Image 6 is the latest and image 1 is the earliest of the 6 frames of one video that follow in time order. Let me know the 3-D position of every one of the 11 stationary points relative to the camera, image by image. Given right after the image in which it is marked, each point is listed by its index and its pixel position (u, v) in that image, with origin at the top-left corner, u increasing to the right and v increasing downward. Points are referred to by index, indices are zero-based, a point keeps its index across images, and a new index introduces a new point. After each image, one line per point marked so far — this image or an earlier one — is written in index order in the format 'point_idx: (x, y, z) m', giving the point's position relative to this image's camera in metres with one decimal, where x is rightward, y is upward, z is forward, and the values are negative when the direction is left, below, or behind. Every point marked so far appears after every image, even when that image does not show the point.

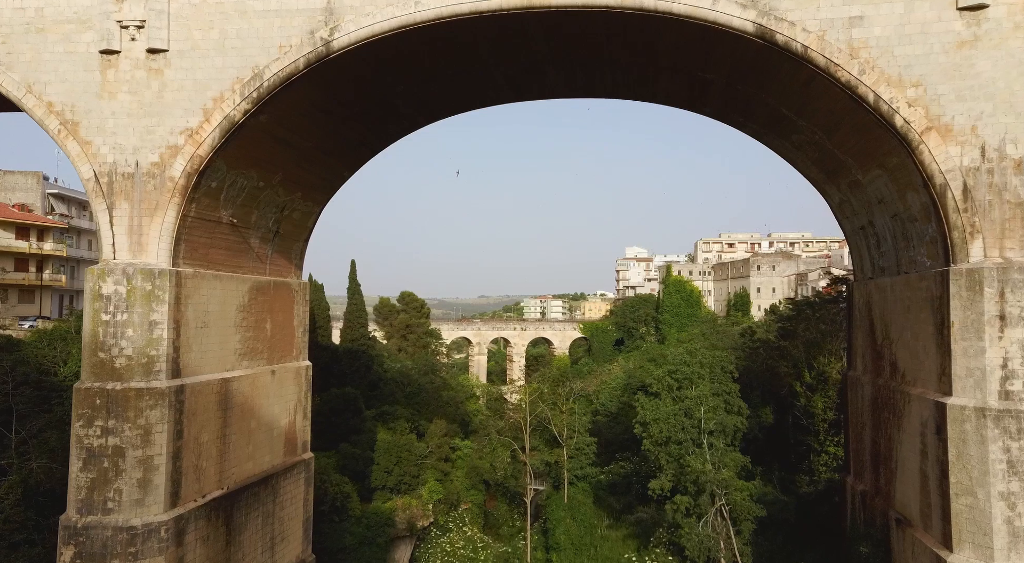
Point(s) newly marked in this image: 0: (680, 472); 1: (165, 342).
0: (+3.0, -3.3, +10.5) m
1: (-3.8, -0.7, +6.7) m
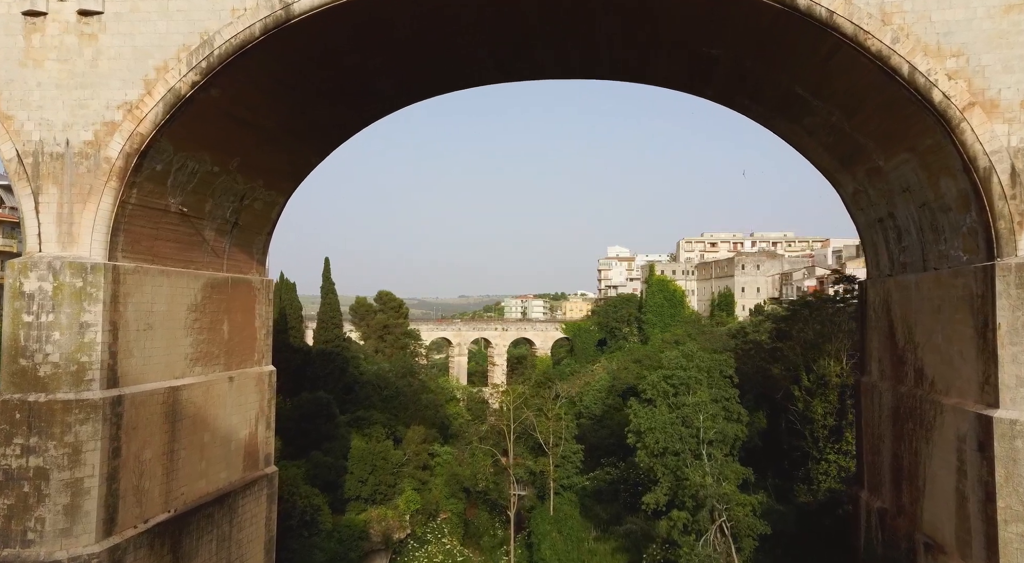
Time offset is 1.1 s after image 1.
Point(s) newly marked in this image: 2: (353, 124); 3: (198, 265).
0: (+2.7, -3.3, +9.9) m
1: (-3.9, -0.6, +5.8) m
2: (-2.1, +2.1, +8.2) m
3: (-3.8, +0.2, +7.5) m
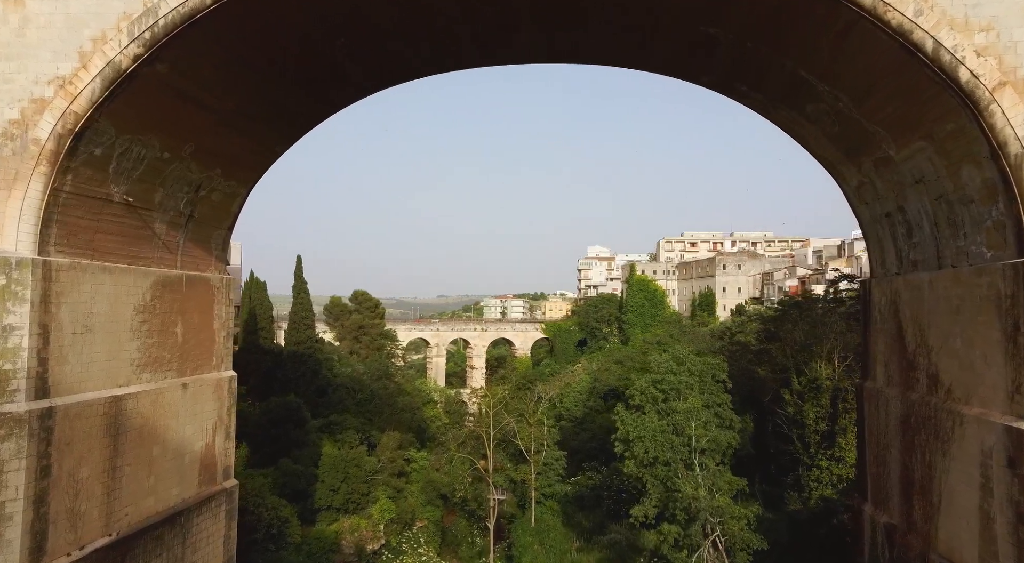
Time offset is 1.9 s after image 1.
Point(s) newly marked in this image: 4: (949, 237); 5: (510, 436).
0: (+2.4, -3.3, +9.5) m
1: (-4.1, -0.6, +5.2) m
2: (-2.3, +2.1, +7.5) m
3: (-4.0, +0.2, +6.8) m
4: (+3.5, +0.4, +4.9) m
5: (-0.1, -3.8, +15.0) m
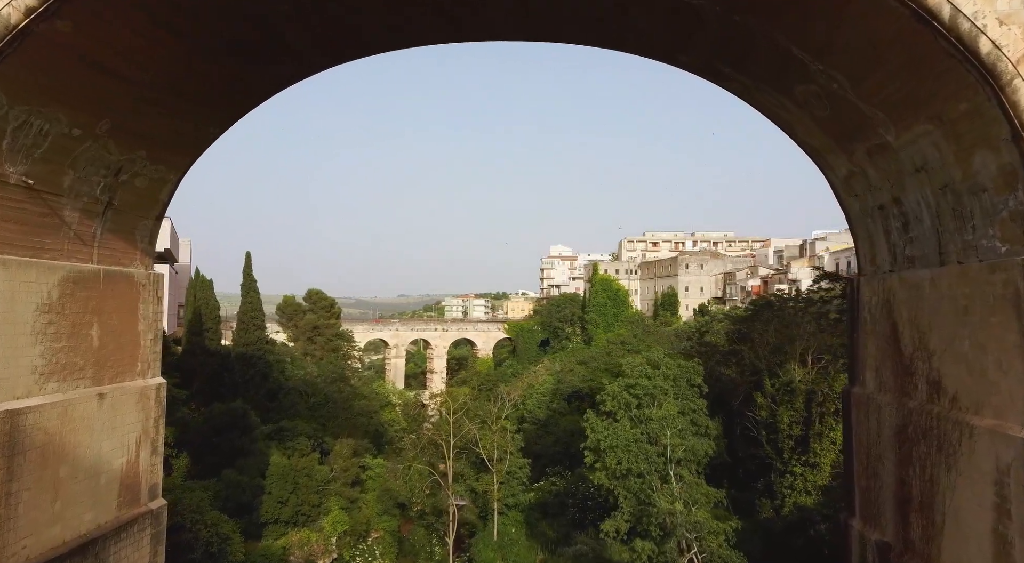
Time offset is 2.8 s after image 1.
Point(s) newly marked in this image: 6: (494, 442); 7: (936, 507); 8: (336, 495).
0: (+1.8, -3.3, +9.0) m
1: (-4.3, -0.5, +4.3) m
2: (-2.7, +2.1, +6.8) m
3: (-4.4, +0.3, +6.0) m
4: (+3.2, +0.4, +4.5) m
5: (-1.0, -3.7, +14.4) m
6: (-0.4, -3.6, +13.8) m
7: (+3.1, -1.7, +4.6) m
8: (-3.9, -4.8, +13.8) m
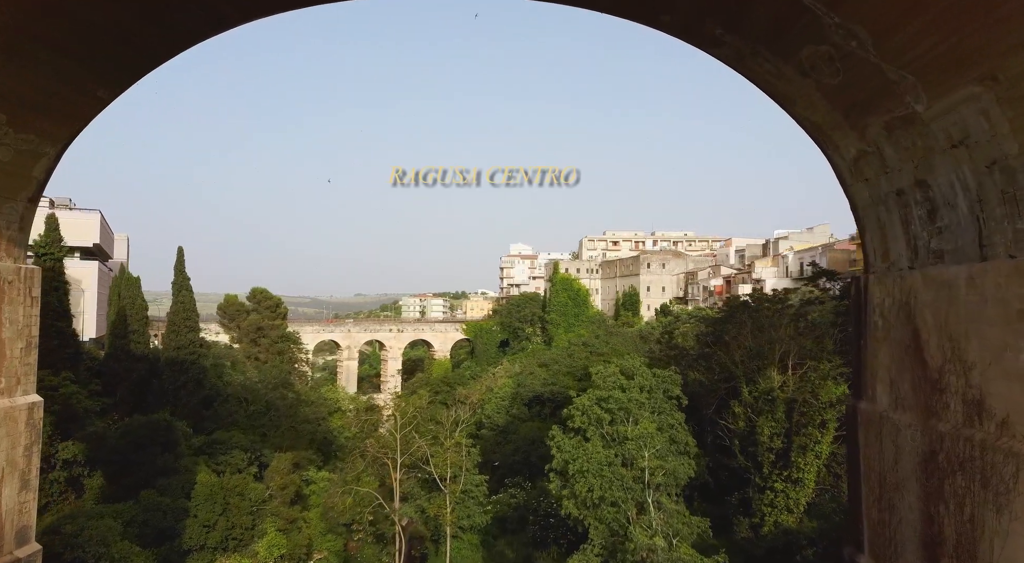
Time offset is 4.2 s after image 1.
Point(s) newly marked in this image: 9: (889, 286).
0: (+1.2, -3.2, +8.1) m
1: (-4.6, -0.5, +3.0) m
2: (-3.1, +2.2, +5.5) m
3: (-4.8, +0.3, +4.6) m
4: (+2.9, +0.4, +3.7) m
5: (-1.9, -3.7, +13.3) m
6: (-1.3, -3.5, +12.8) m
7: (+2.8, -1.6, +3.8) m
8: (-4.8, -4.7, +12.5) m
9: (+2.9, 0.0, +4.8) m
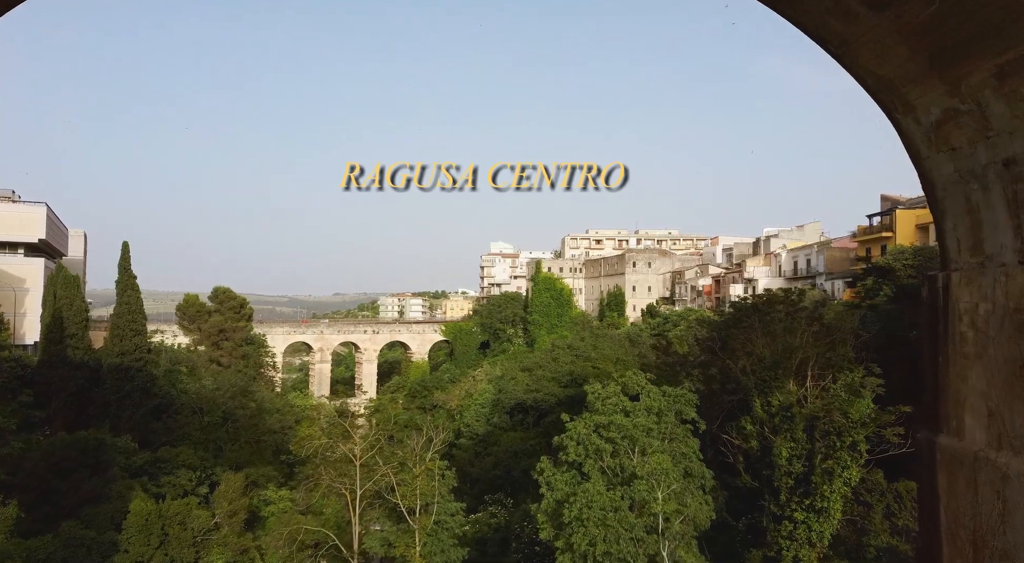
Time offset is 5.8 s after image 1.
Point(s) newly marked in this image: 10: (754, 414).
0: (+1.0, -3.2, +6.9) m
1: (-4.7, -0.5, +1.6) m
2: (-3.3, +2.2, +4.2) m
3: (-4.9, +0.3, +3.3) m
4: (+2.9, +0.4, +2.6) m
5: (-2.3, -3.7, +12.0) m
6: (-1.7, -3.5, +11.5) m
7: (+2.8, -1.6, +2.6) m
8: (-5.2, -4.7, +11.2) m
9: (+2.8, 0.0, +3.7) m
10: (+4.0, -2.2, +10.9) m
